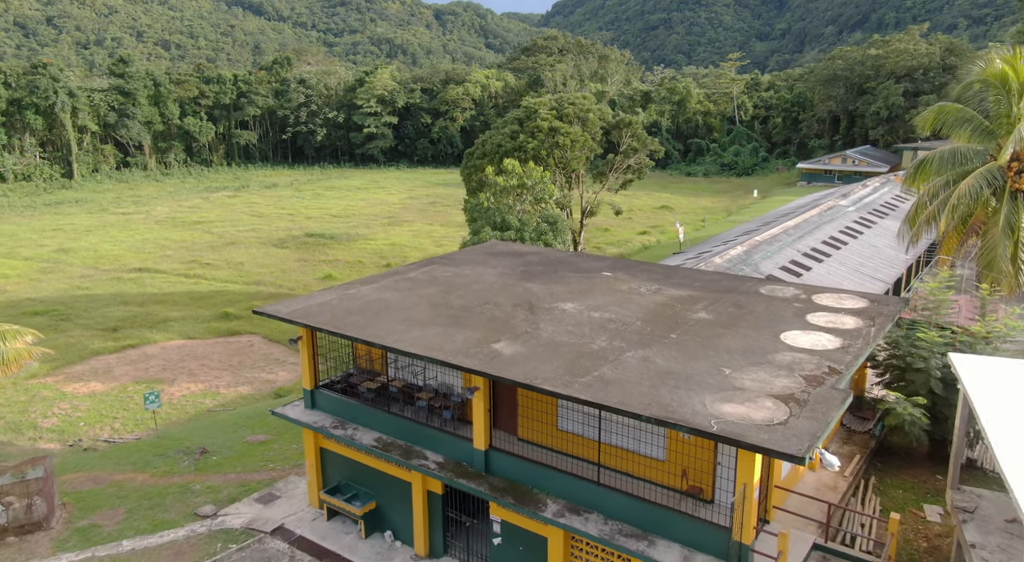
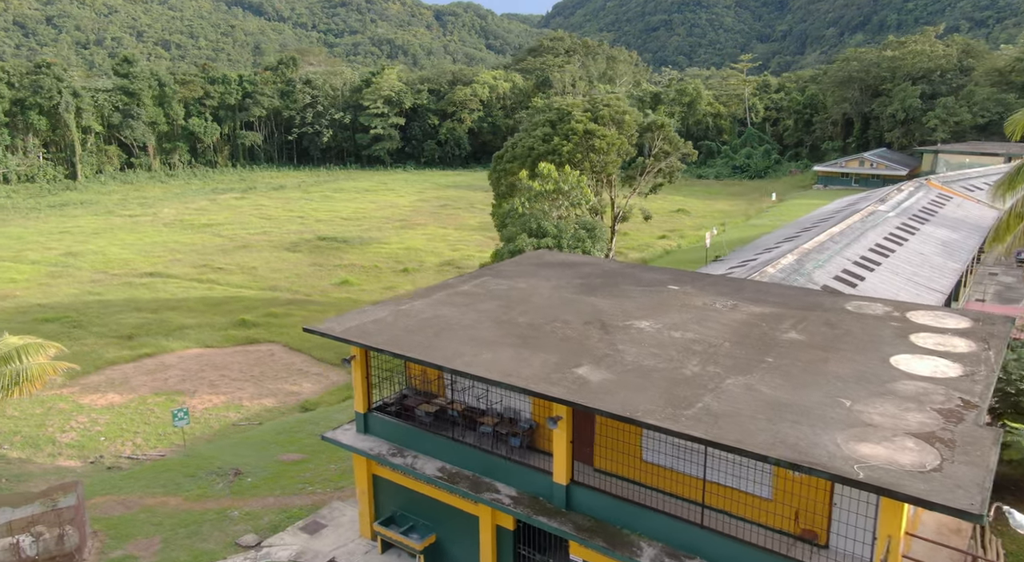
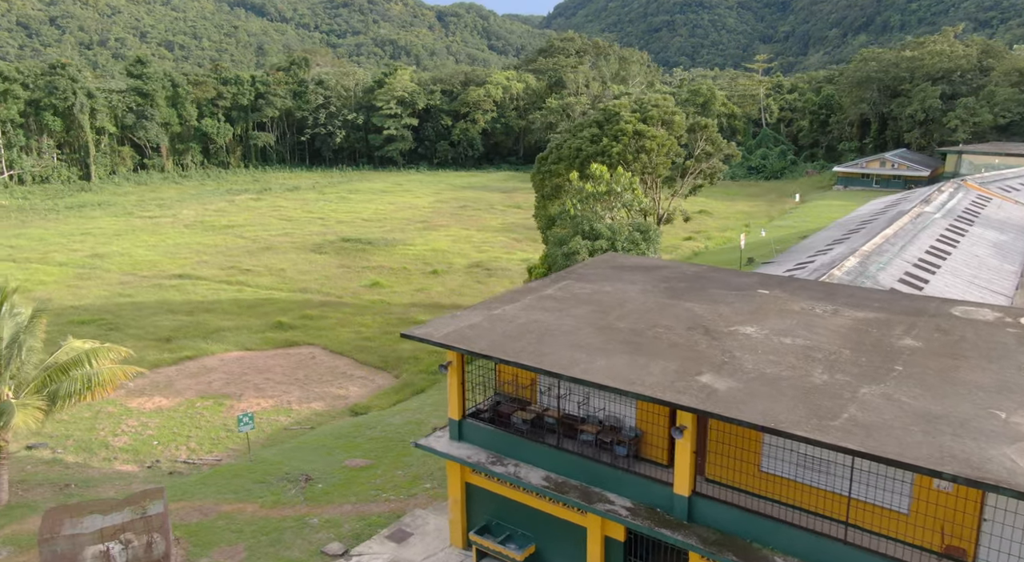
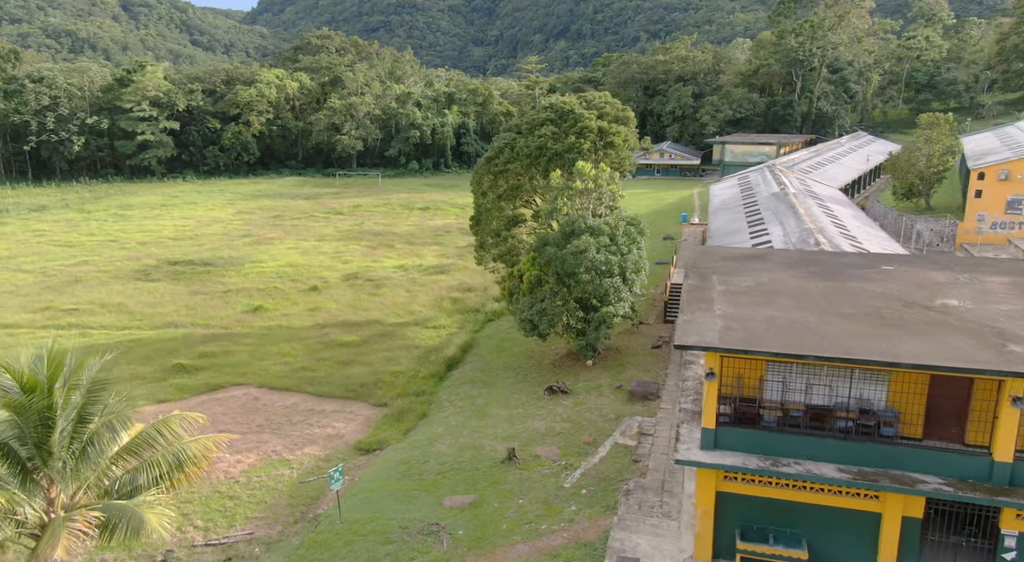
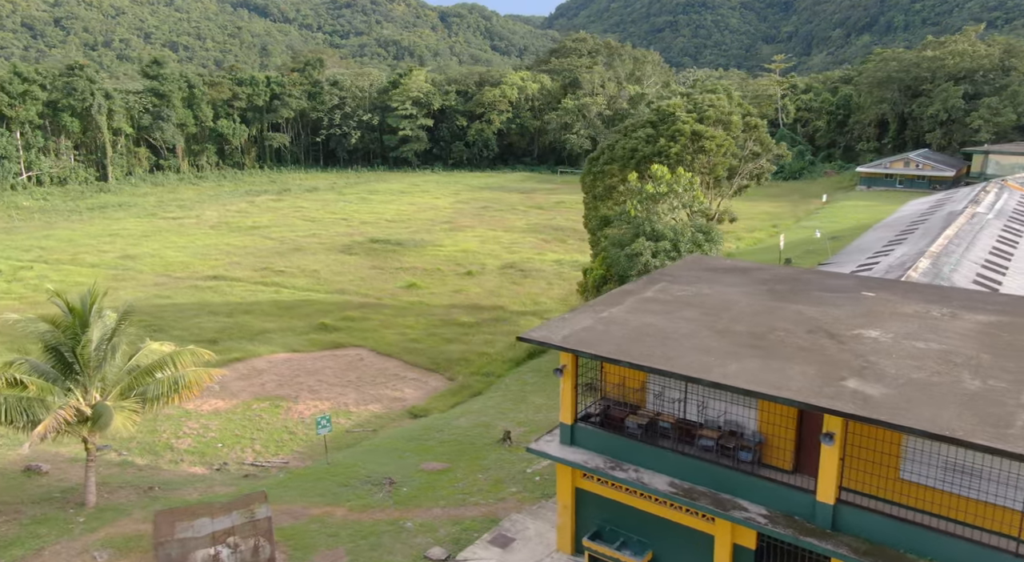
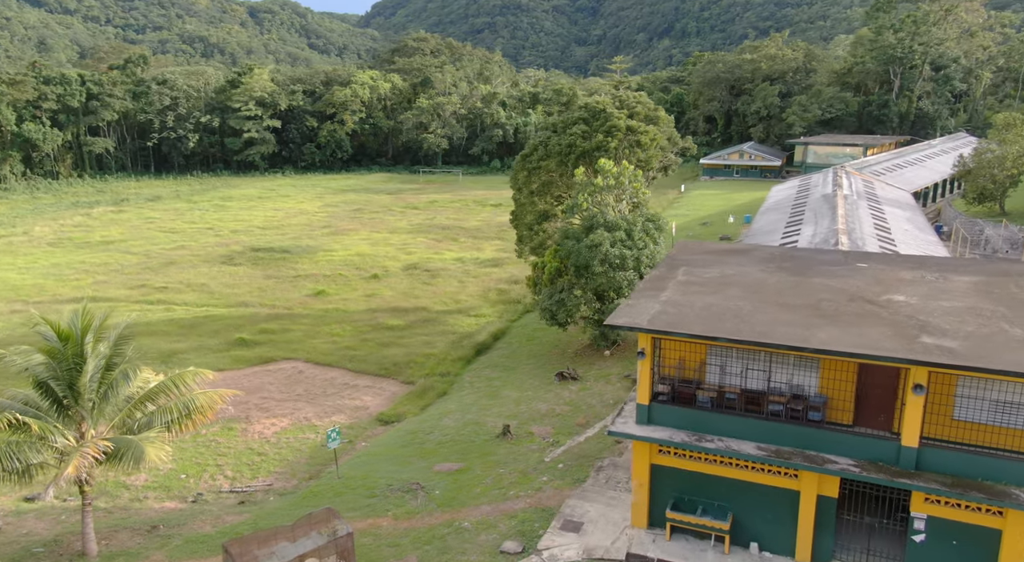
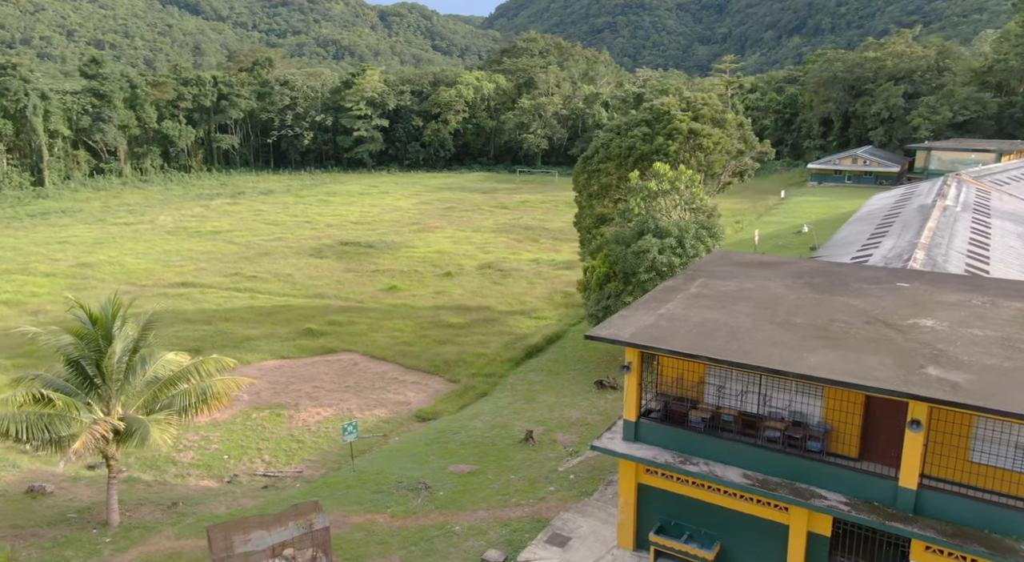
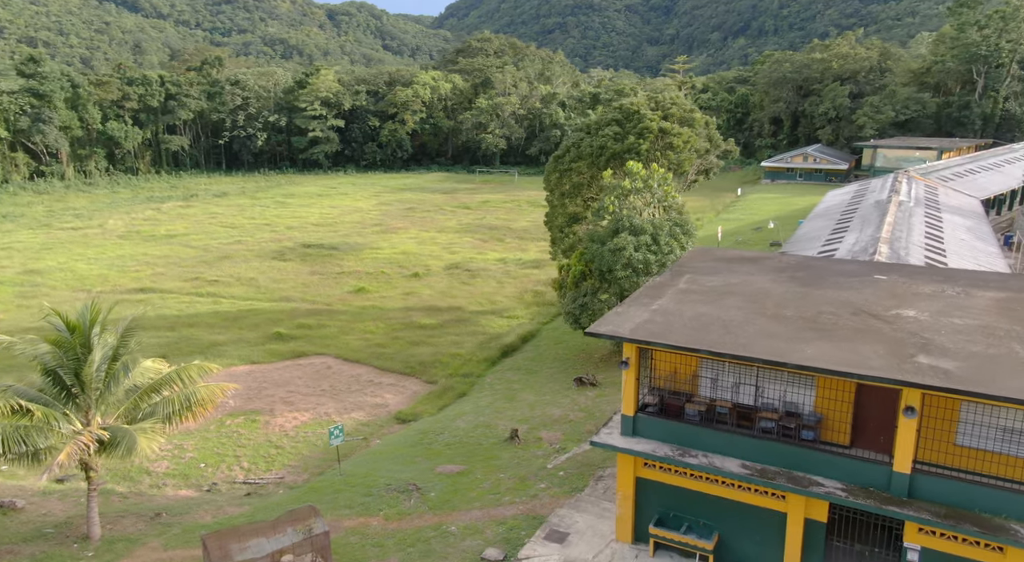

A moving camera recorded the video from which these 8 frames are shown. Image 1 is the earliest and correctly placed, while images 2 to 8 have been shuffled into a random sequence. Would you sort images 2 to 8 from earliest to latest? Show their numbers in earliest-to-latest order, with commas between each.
2, 3, 5, 7, 8, 6, 4
